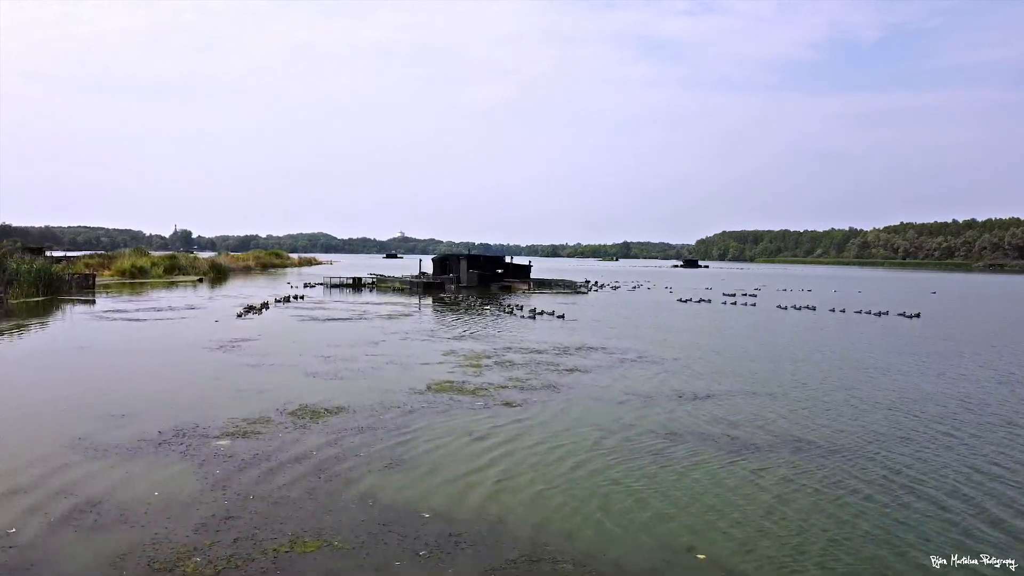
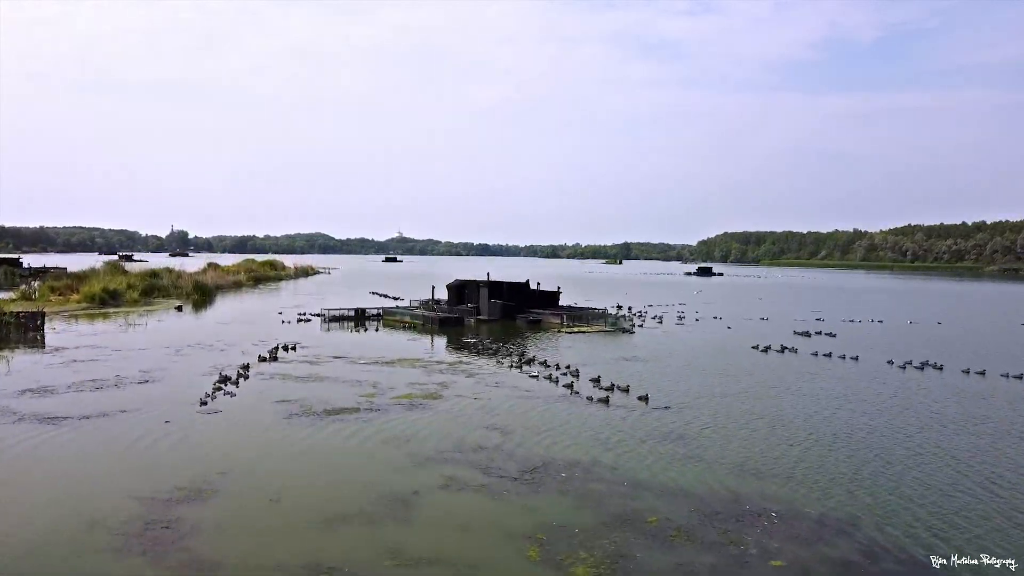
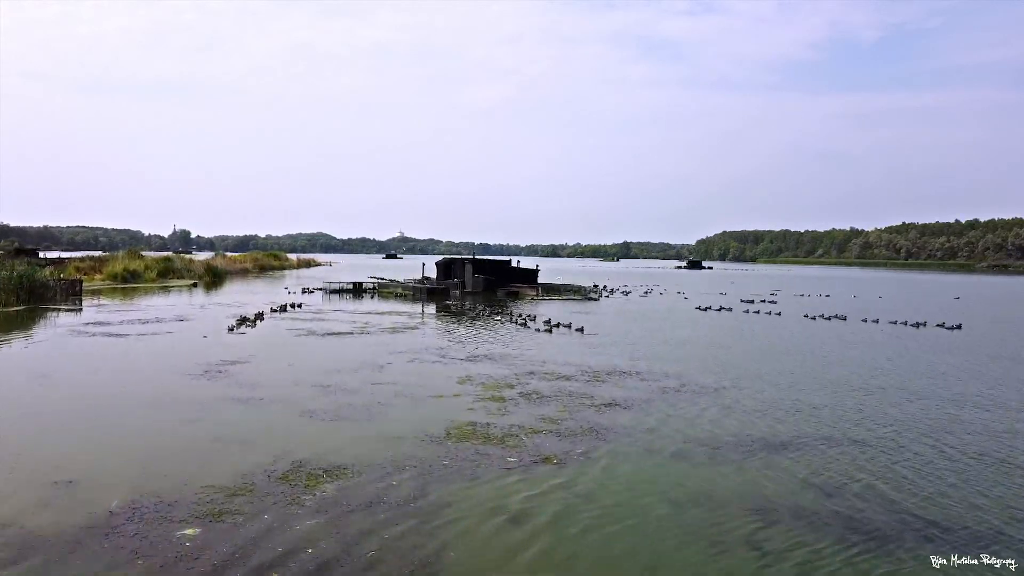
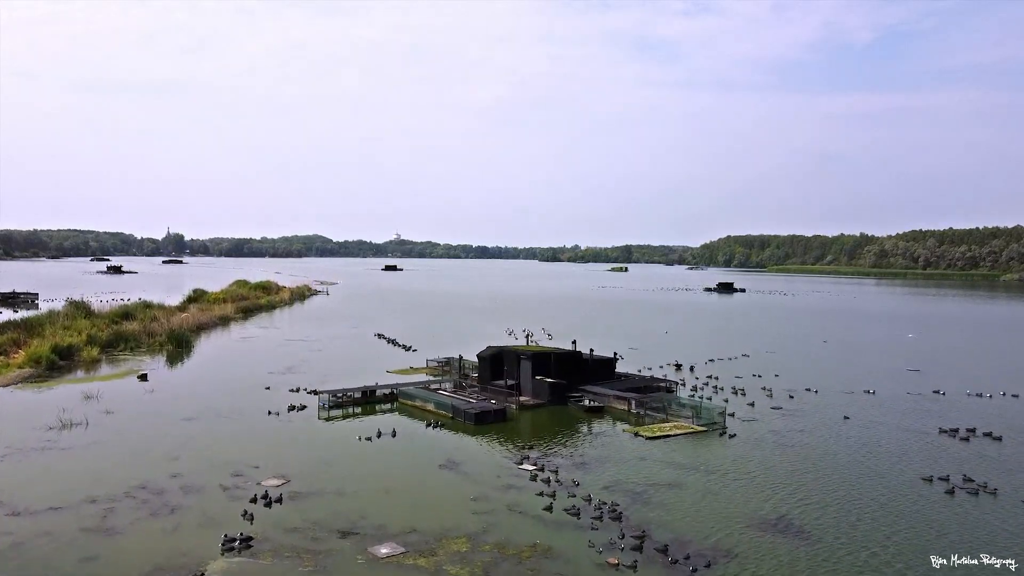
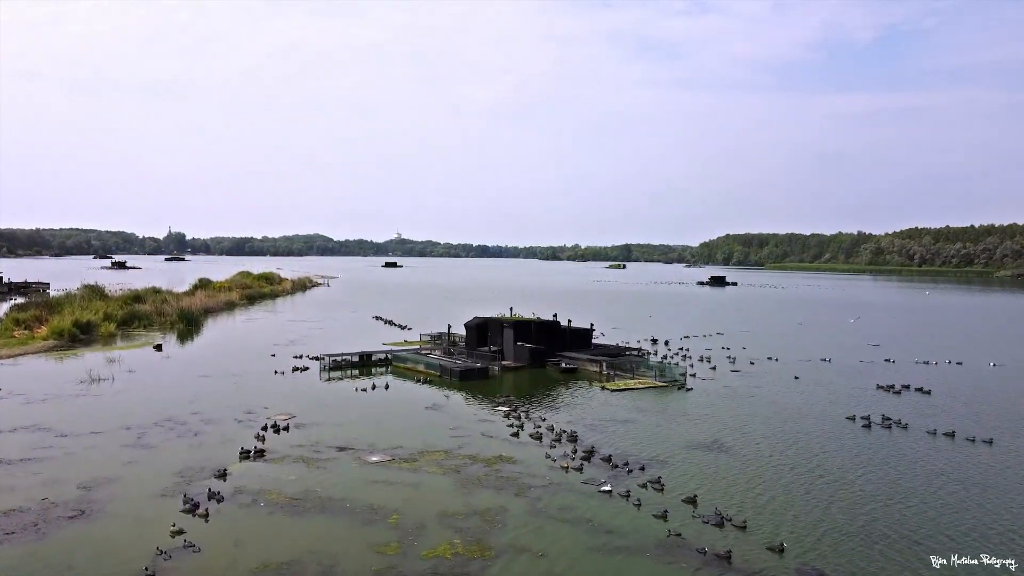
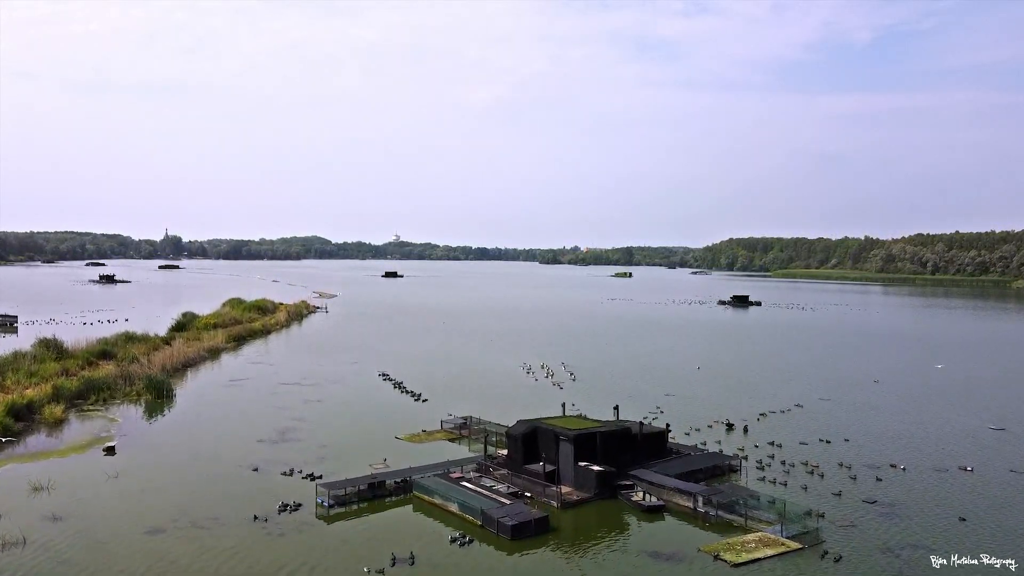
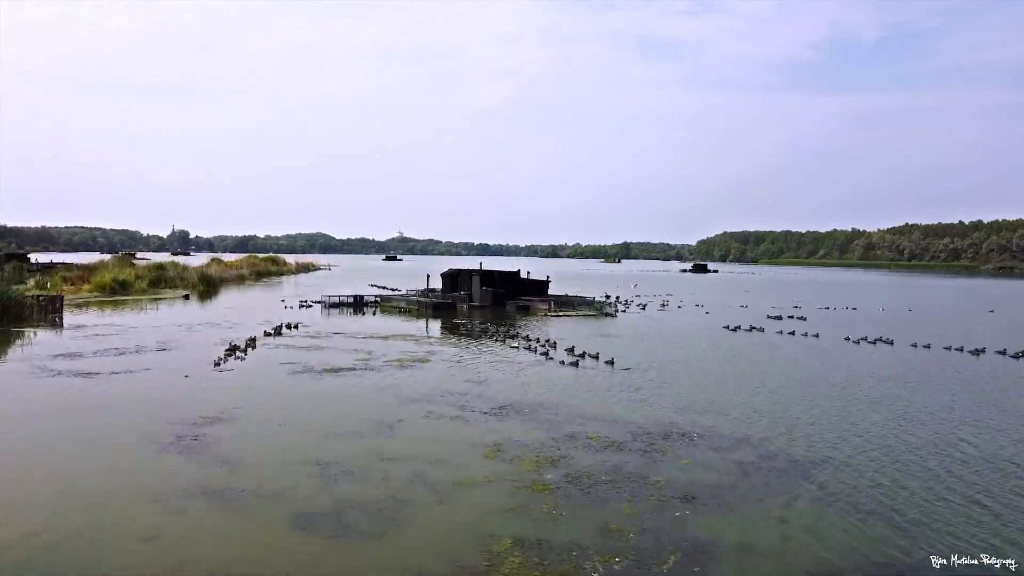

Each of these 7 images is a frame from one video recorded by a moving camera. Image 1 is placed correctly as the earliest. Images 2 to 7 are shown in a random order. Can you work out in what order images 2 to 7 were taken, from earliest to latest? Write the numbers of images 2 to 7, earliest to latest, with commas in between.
3, 7, 2, 5, 4, 6
